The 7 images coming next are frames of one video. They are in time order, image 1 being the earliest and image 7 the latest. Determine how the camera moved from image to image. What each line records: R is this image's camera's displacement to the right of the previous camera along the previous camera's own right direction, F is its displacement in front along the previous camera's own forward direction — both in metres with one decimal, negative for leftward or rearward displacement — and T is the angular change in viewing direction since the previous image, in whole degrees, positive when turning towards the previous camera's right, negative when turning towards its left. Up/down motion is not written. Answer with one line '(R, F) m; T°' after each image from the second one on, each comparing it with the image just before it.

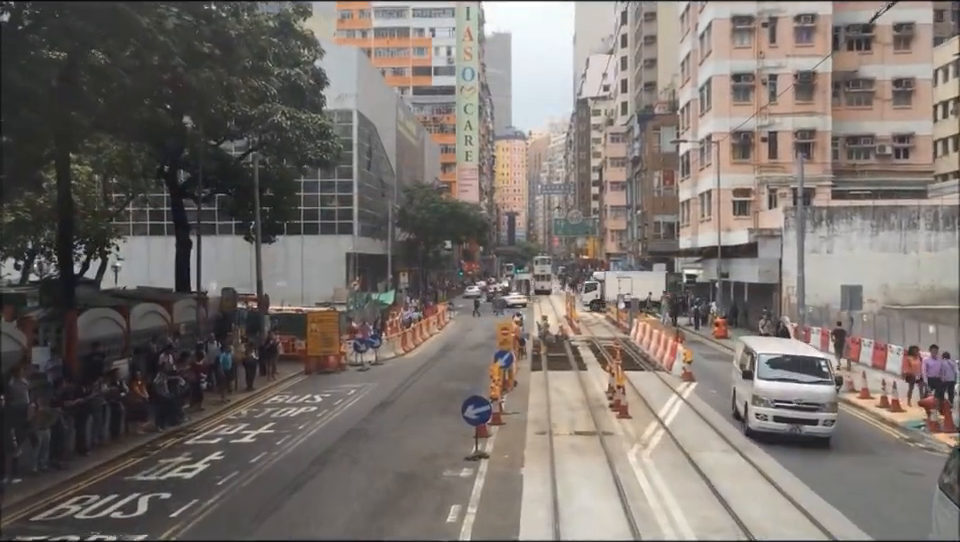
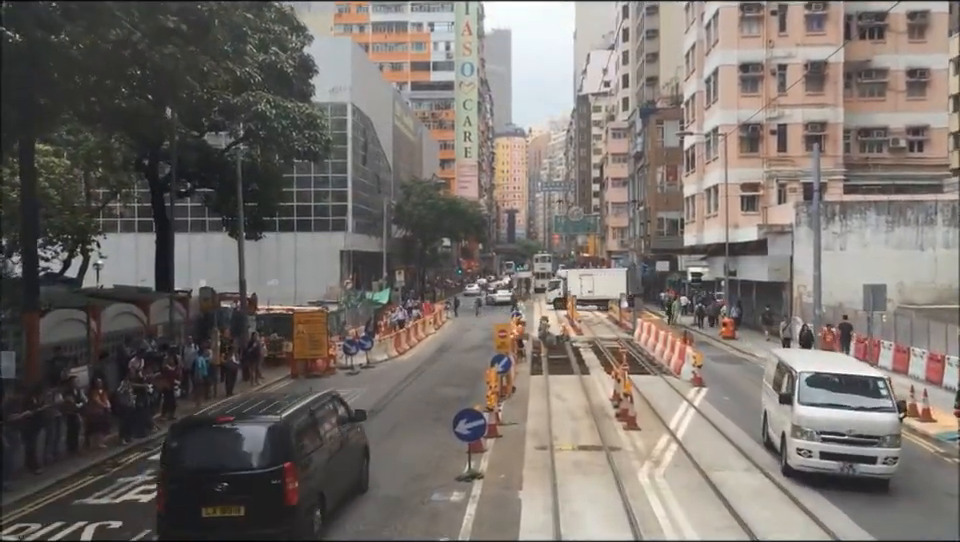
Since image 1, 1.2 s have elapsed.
(+0.1, +1.6) m; 0°
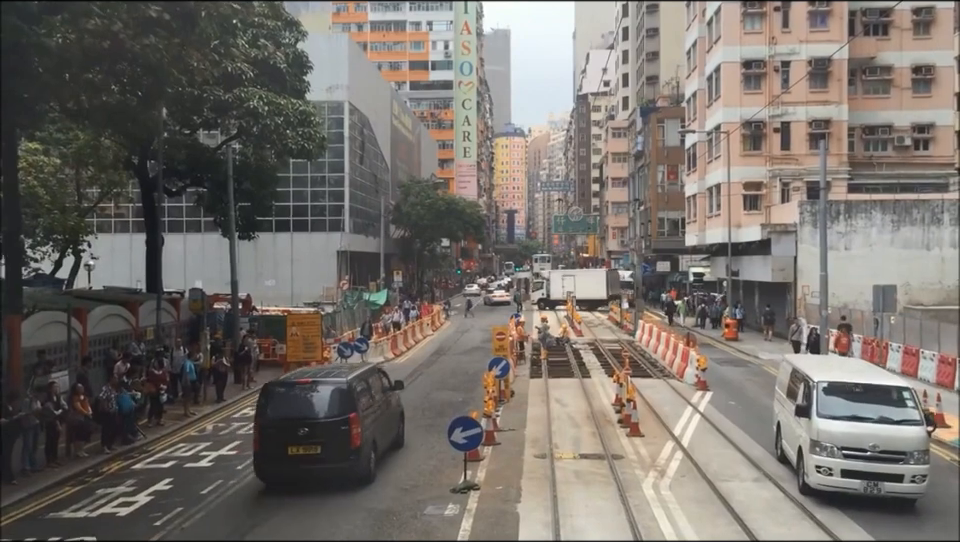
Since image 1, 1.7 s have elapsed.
(+0.1, +0.6) m; 0°
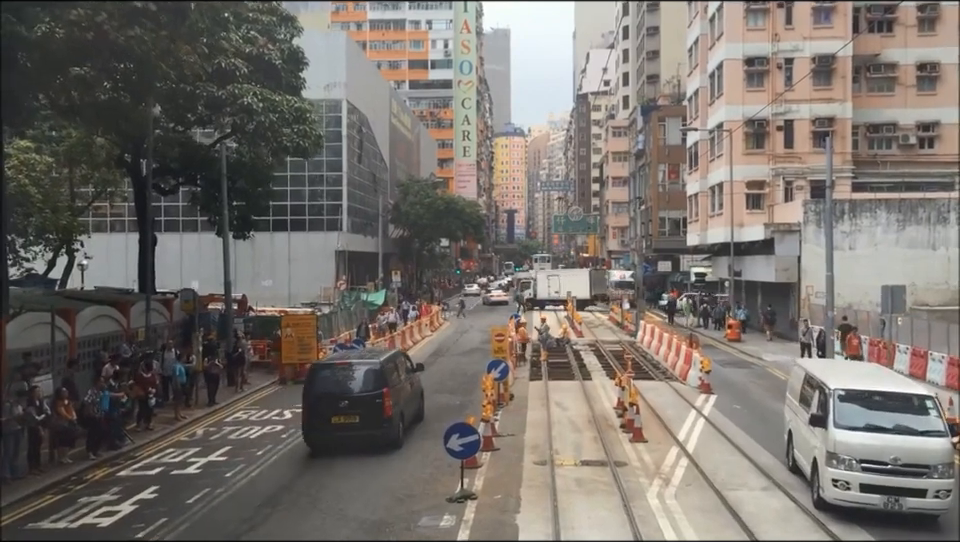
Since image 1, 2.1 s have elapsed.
(0.0, +0.5) m; 0°
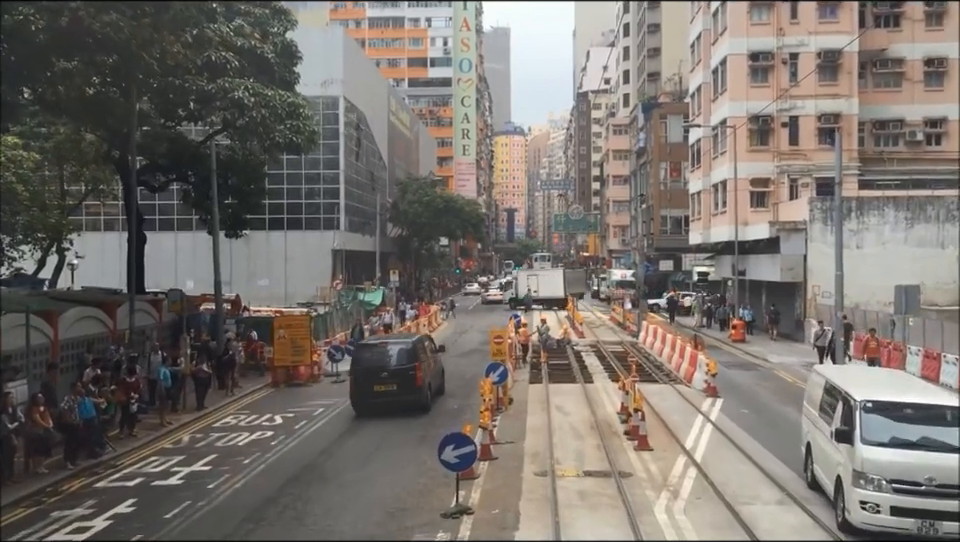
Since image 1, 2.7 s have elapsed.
(+0.1, +0.7) m; 0°
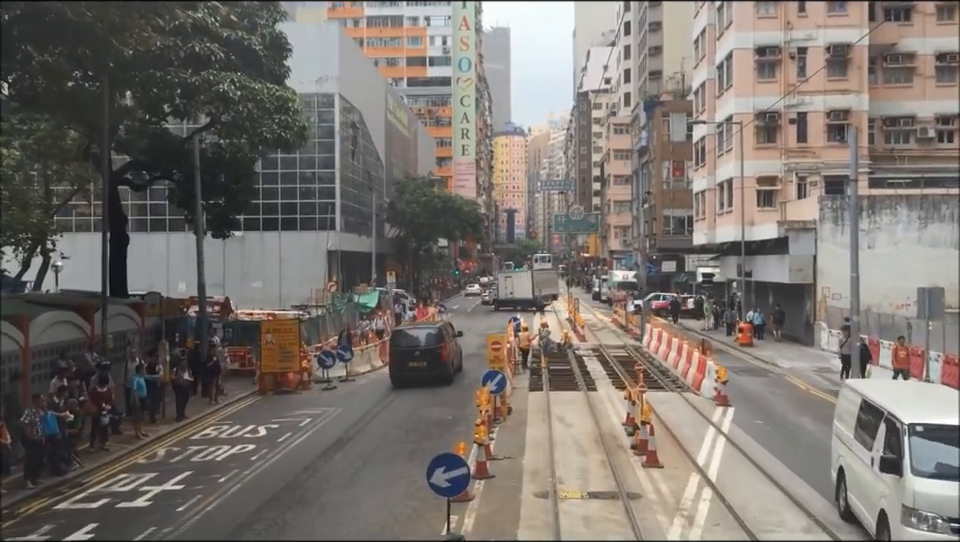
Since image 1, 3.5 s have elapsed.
(+0.1, +1.1) m; 0°
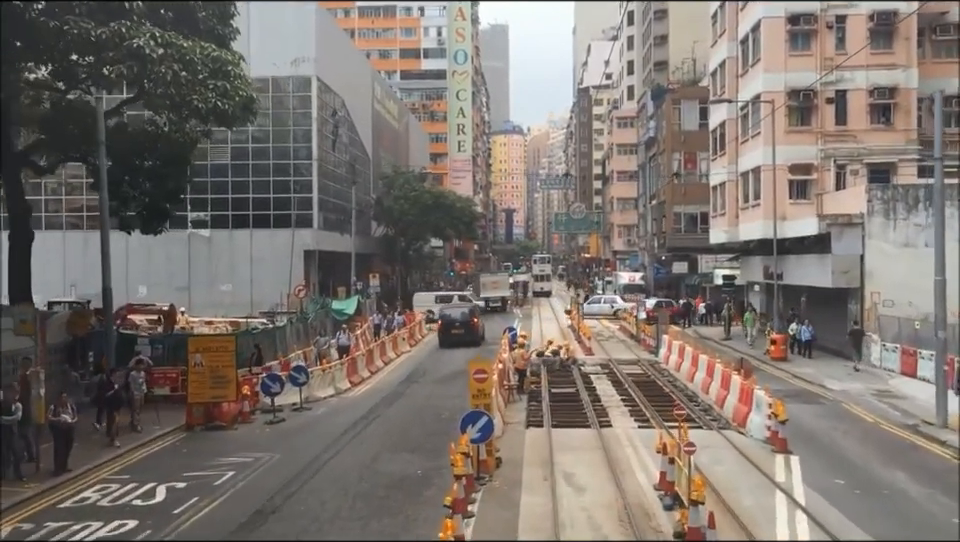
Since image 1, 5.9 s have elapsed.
(+0.4, +4.8) m; 0°
